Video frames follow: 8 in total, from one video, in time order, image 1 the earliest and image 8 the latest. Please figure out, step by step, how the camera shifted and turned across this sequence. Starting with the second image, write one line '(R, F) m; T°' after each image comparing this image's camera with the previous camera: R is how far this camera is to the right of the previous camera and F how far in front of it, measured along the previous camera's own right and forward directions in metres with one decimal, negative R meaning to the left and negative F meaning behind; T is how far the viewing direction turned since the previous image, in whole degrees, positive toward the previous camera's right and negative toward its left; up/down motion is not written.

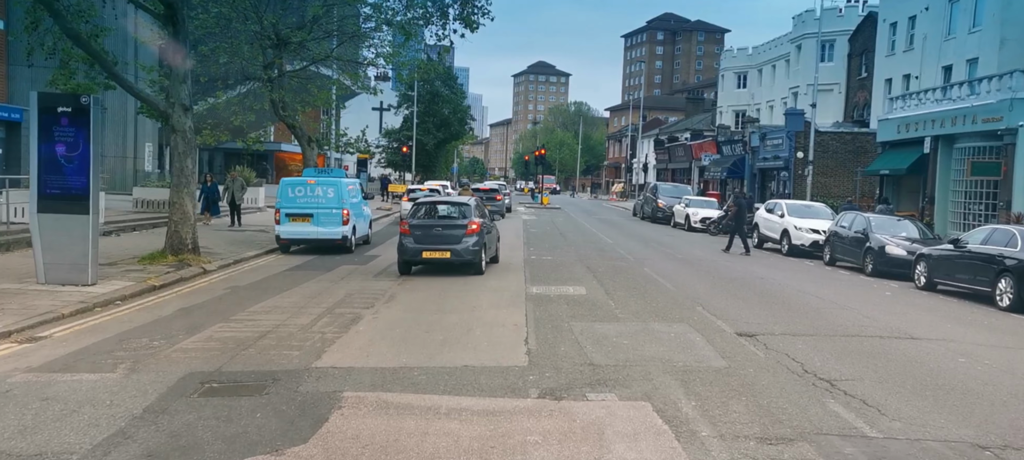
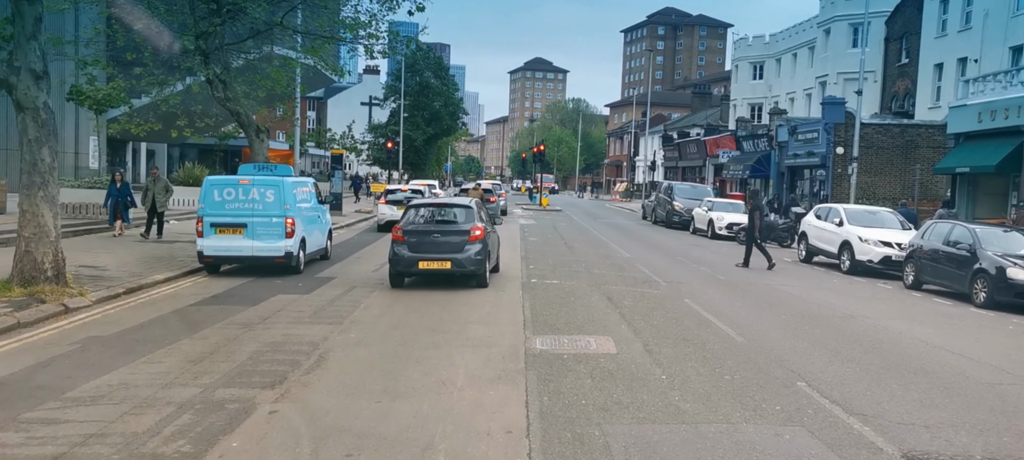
(0.0, +4.5) m; 0°
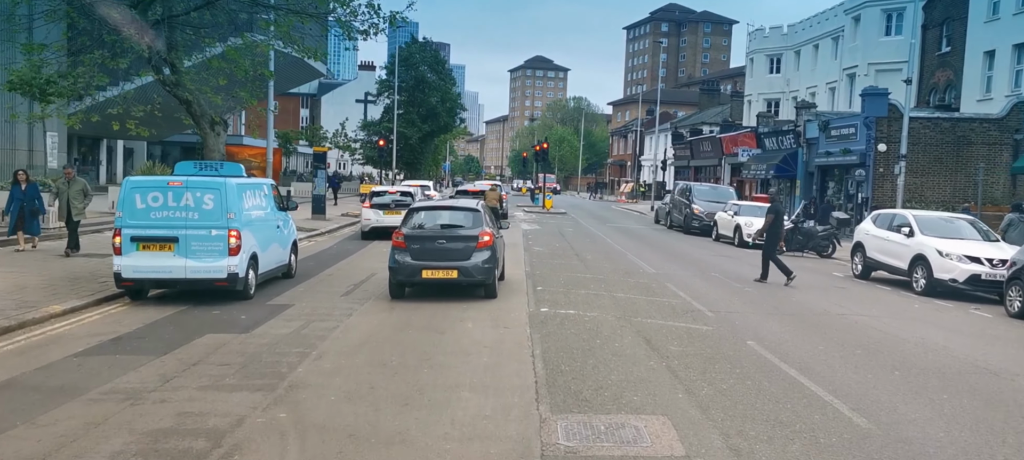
(-0.1, +3.2) m; 0°
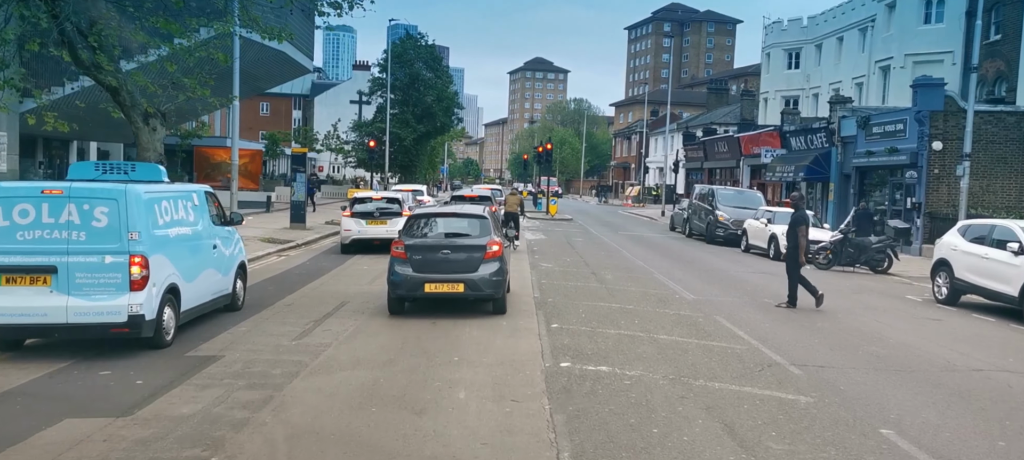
(-0.1, +3.2) m; 0°
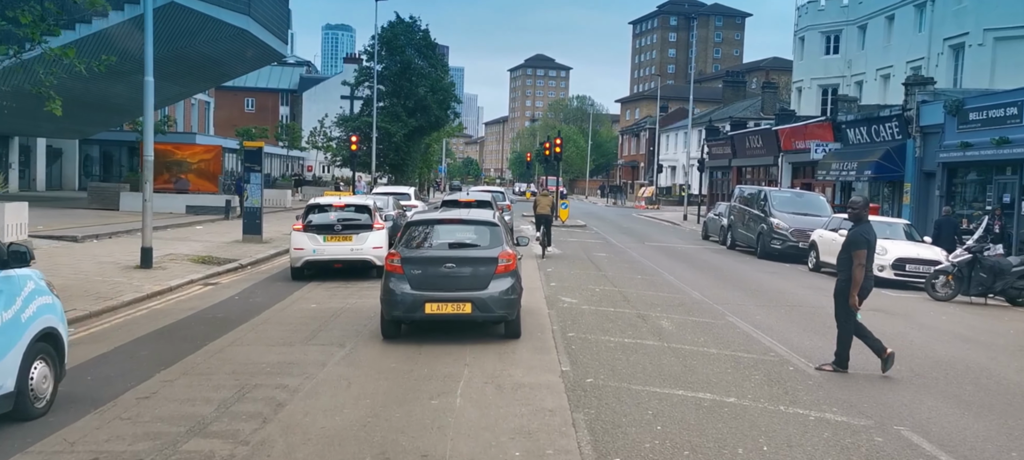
(-0.1, +5.2) m; 0°
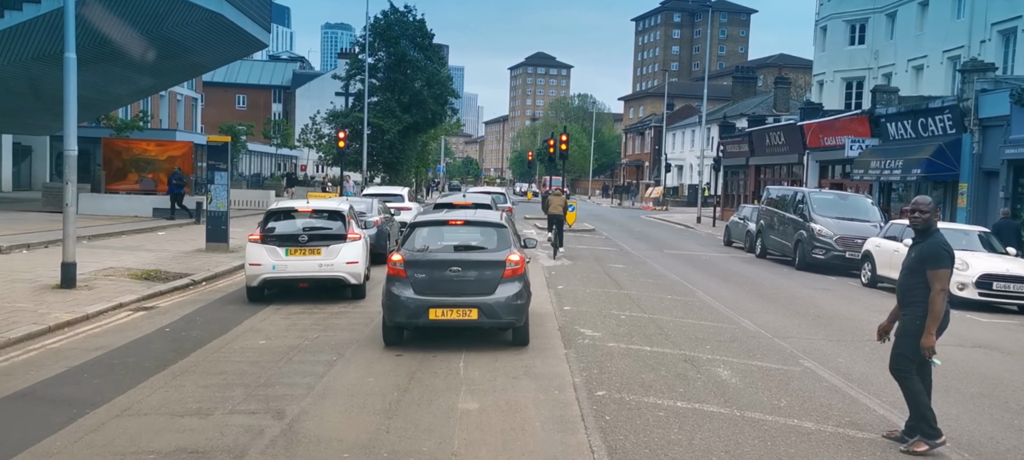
(-0.1, +2.8) m; 0°
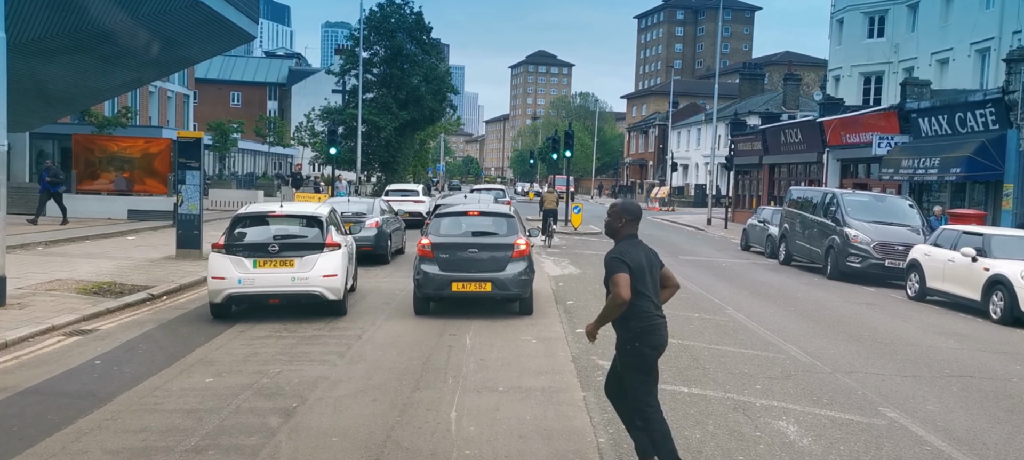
(0.0, +1.8) m; 0°
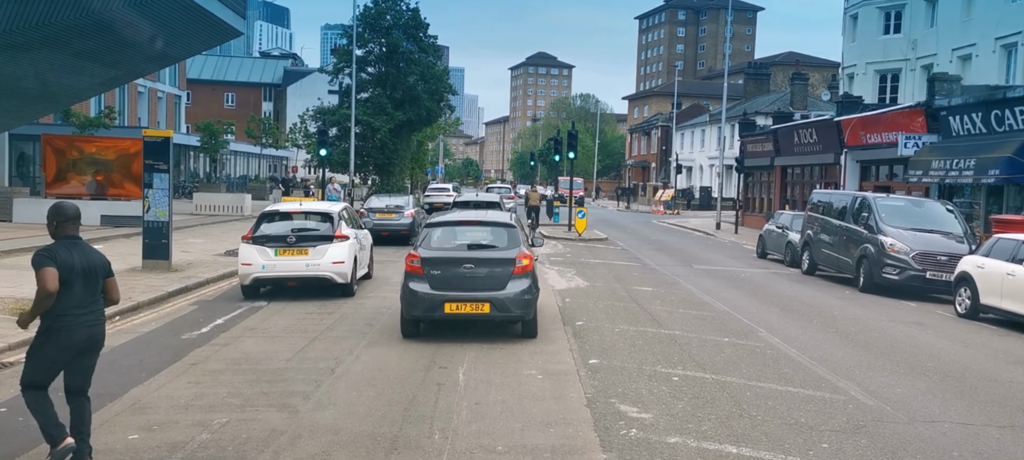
(0.0, +1.6) m; 0°
